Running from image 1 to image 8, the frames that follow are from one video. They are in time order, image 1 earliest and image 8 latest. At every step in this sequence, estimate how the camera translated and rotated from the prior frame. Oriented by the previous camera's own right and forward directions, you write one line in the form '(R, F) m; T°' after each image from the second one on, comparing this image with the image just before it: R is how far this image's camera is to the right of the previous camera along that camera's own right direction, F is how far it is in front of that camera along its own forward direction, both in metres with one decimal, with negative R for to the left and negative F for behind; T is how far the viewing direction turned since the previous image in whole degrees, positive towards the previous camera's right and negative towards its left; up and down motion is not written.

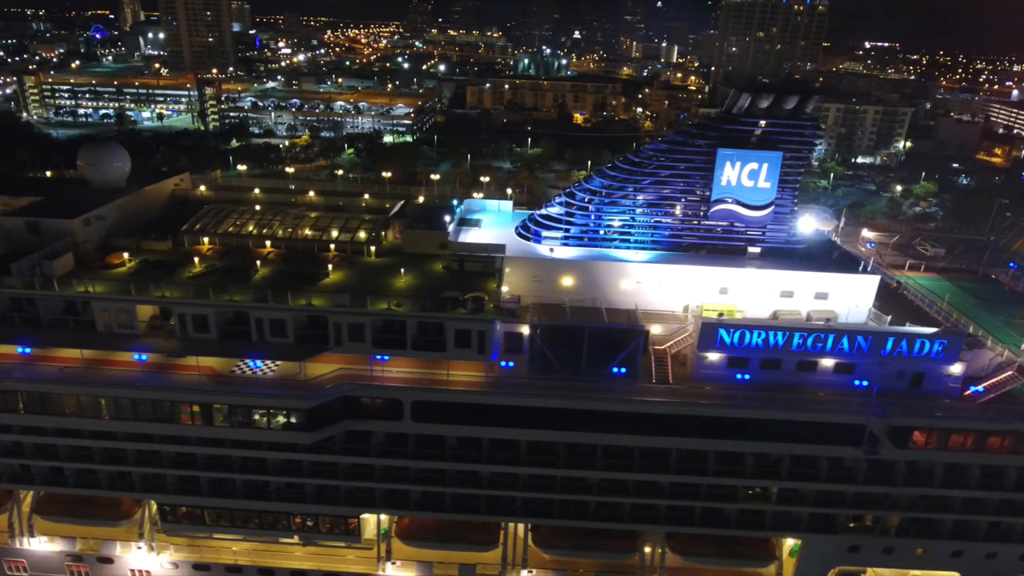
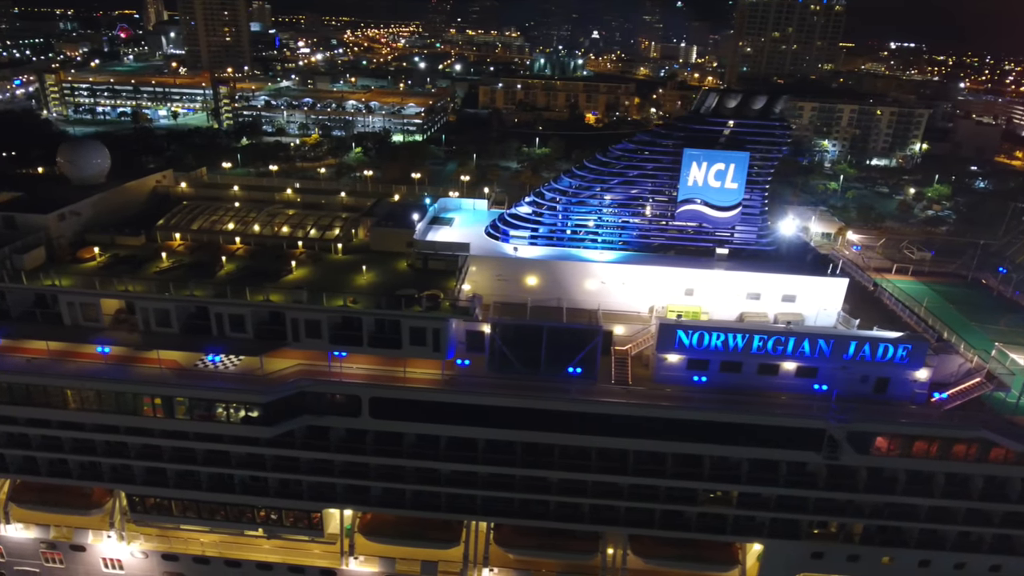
(+1.3, 0.0) m; -2°
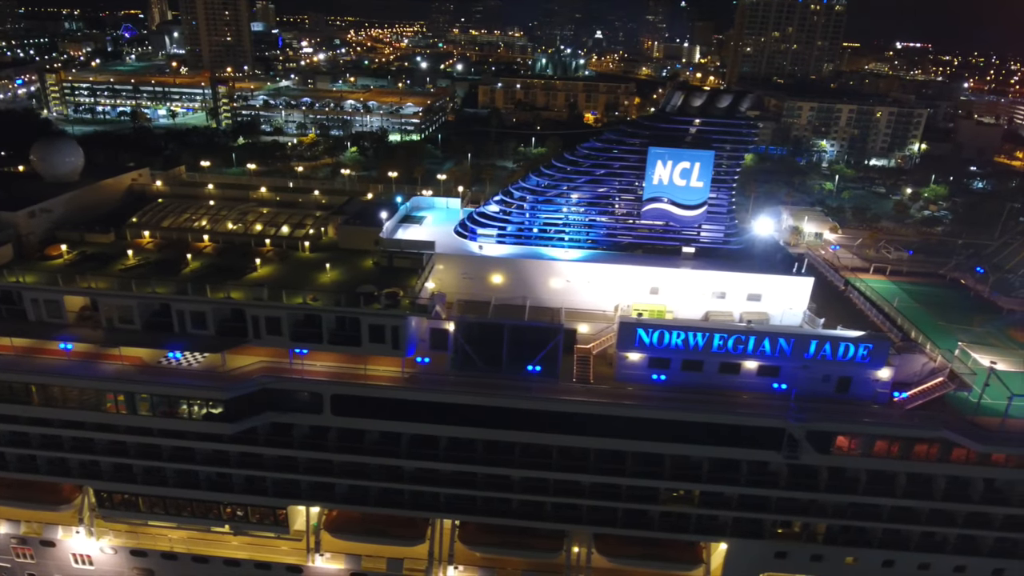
(+1.0, 0.0) m; 0°
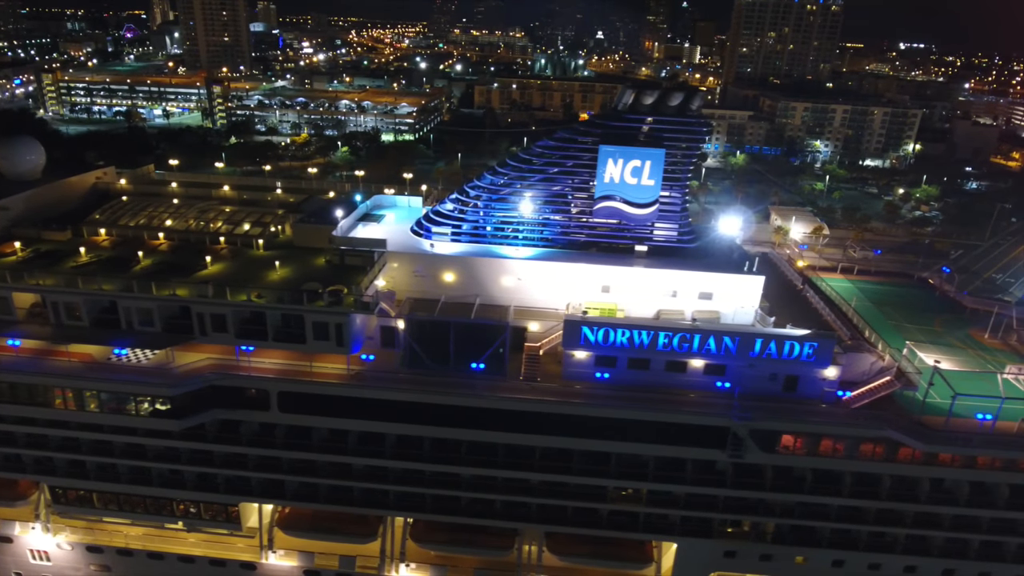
(+1.3, 0.0) m; 0°
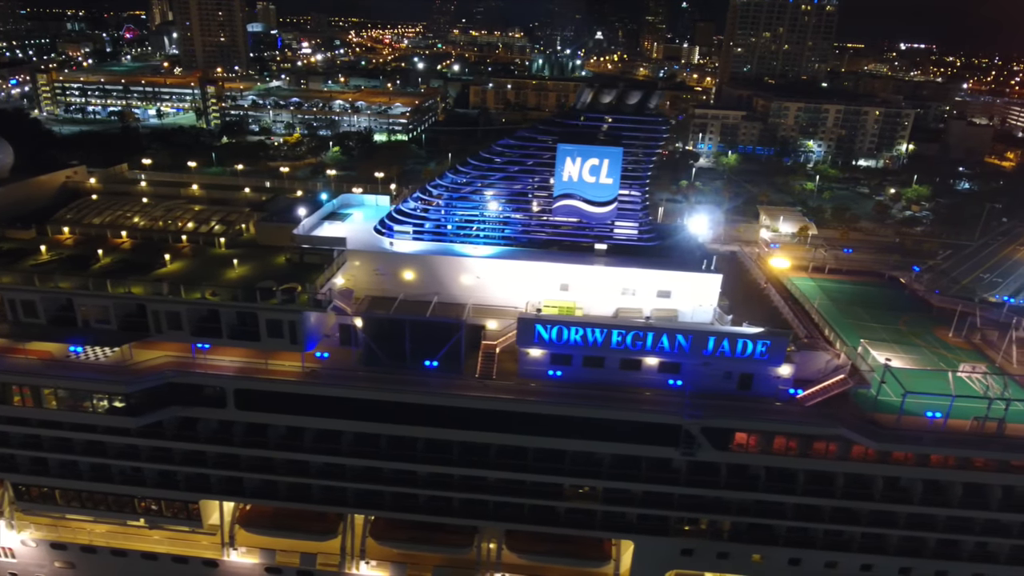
(+1.0, 0.0) m; 0°
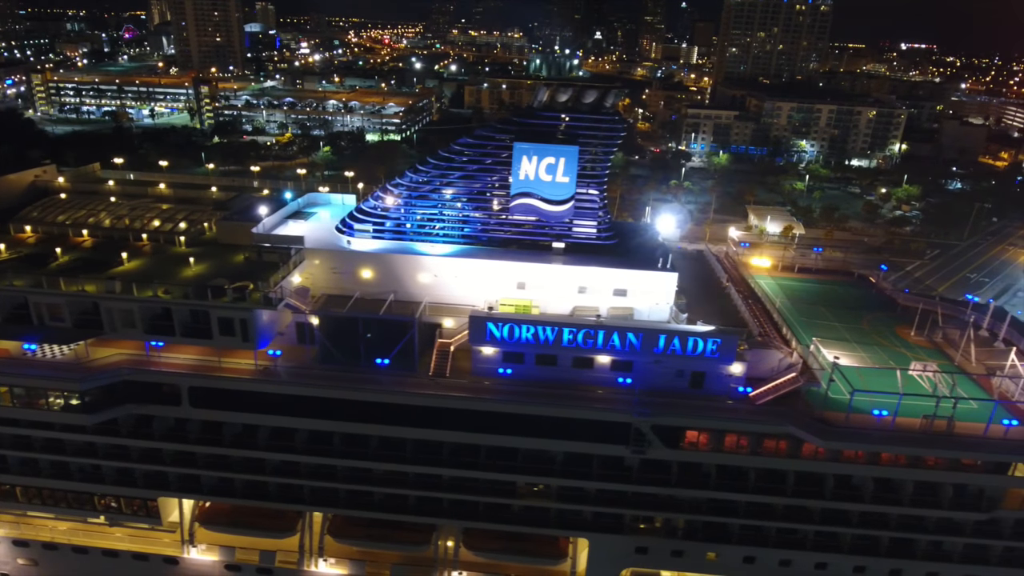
(+1.1, 0.0) m; 0°
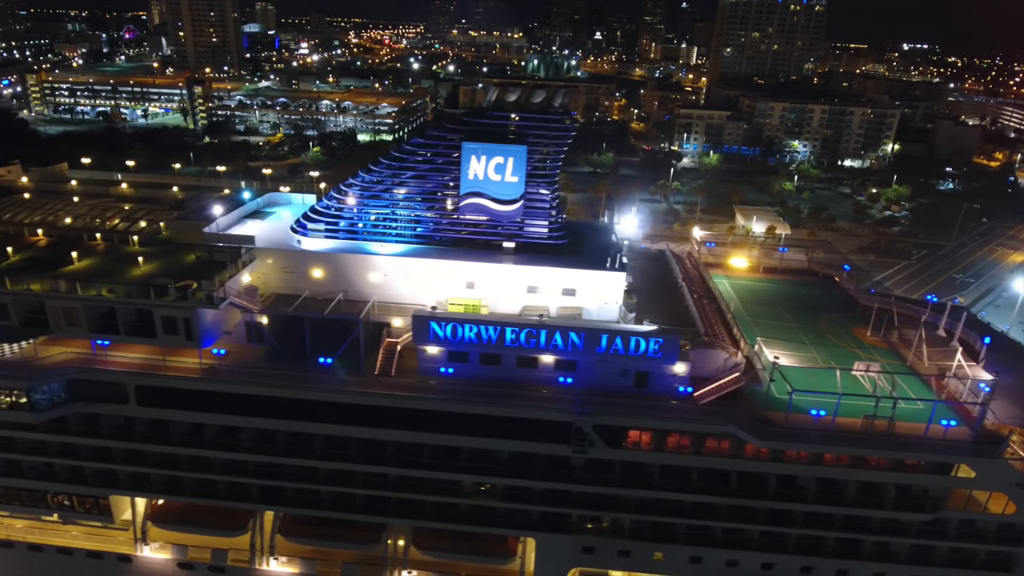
(+1.3, 0.0) m; 0°
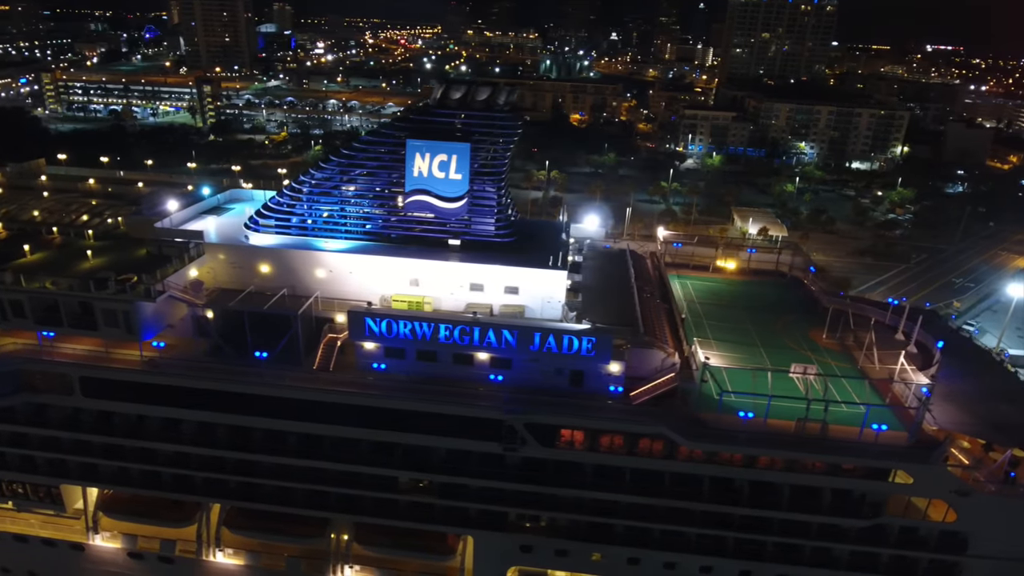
(+1.8, 0.0) m; -2°
